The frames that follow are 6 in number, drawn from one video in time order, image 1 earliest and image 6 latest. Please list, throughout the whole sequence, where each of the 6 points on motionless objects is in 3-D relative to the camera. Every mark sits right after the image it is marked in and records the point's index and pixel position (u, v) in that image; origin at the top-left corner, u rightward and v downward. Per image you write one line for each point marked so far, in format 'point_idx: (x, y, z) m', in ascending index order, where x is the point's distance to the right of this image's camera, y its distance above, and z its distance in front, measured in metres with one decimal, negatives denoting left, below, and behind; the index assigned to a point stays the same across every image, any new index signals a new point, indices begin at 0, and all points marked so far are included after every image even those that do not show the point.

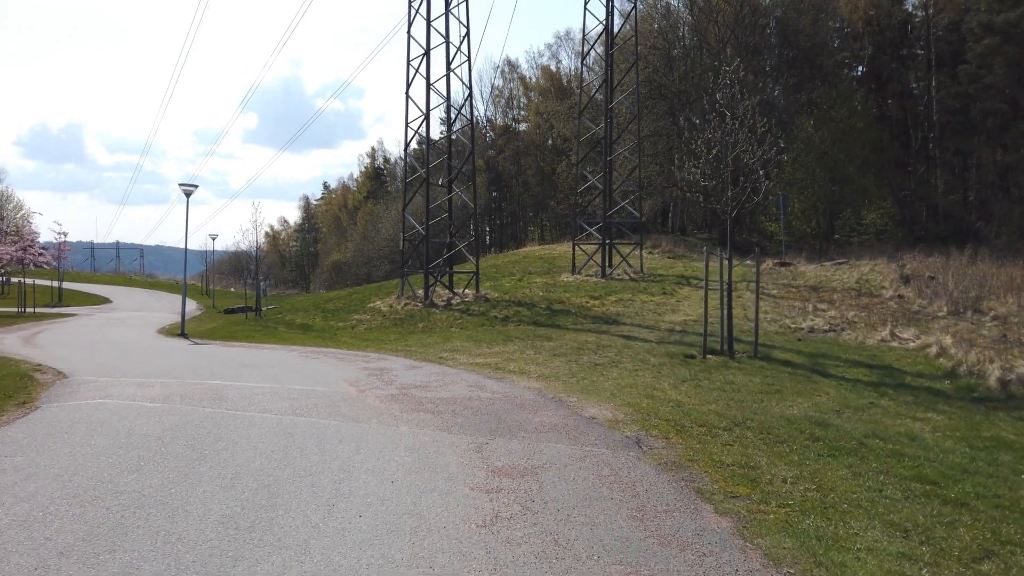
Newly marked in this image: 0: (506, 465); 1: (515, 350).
0: (0.0, -1.3, +5.8) m
1: (+0.1, -1.2, +14.6) m
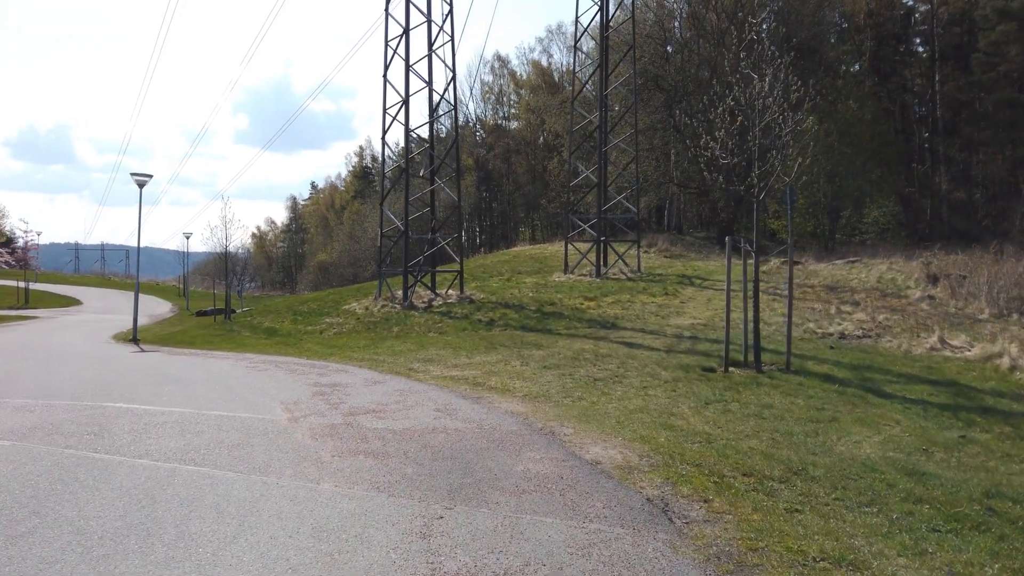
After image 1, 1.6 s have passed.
0: (-0.2, -1.3, +3.6) m
1: (-0.2, -1.2, +12.3) m
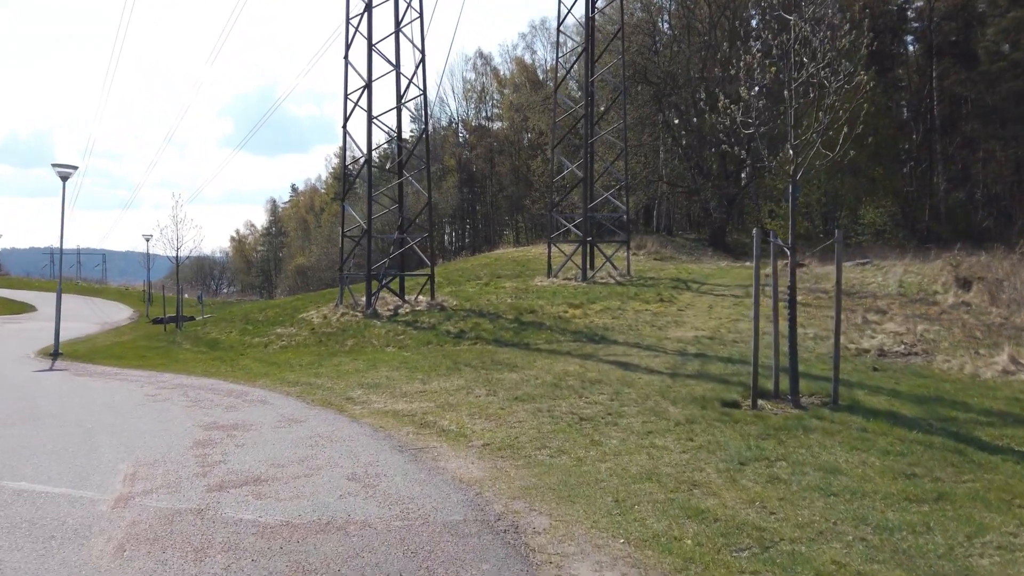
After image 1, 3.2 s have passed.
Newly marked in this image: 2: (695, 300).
0: (-0.5, -1.4, +1.0) m
1: (-0.6, -1.3, +9.7) m
2: (+4.5, -0.3, +19.2) m
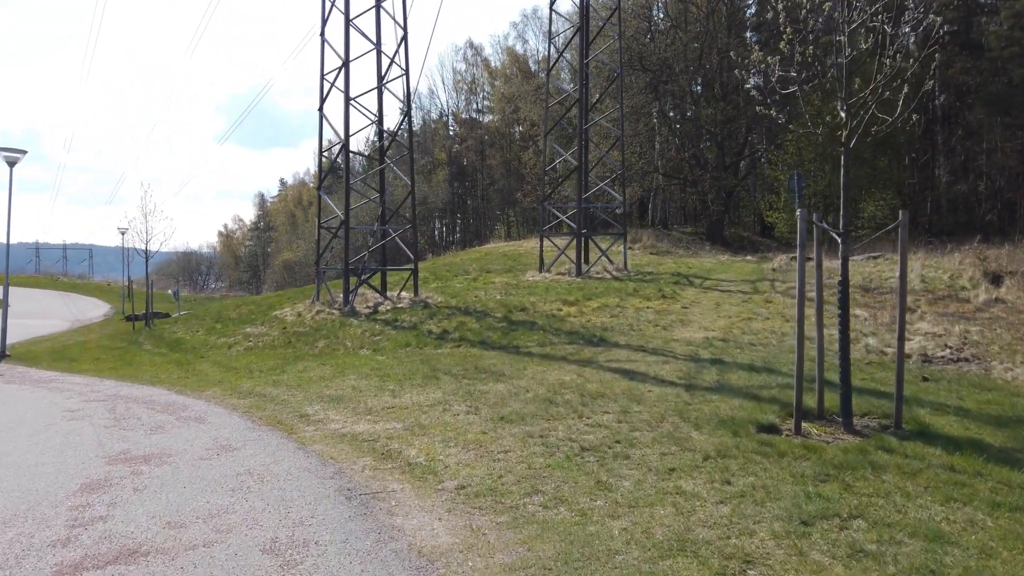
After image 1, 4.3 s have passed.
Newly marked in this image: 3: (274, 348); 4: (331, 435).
0: (-0.6, -1.4, -0.6) m
1: (-0.8, -1.2, +8.2) m
2: (+4.3, -0.2, +17.7) m
3: (-4.7, -1.2, +15.4) m
4: (-1.7, -1.4, +7.3) m
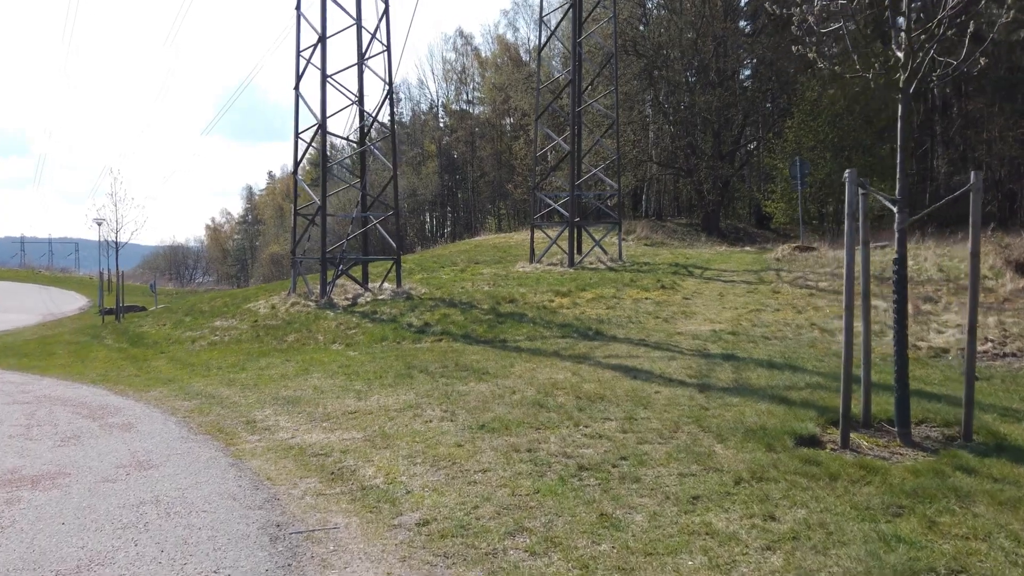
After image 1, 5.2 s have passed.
0: (-0.6, -1.3, -1.8) m
1: (-0.9, -1.1, +6.9) m
2: (+4.0, 0.0, +16.5) m
3: (-4.9, -1.0, +14.1) m
4: (-1.9, -1.2, +6.1) m
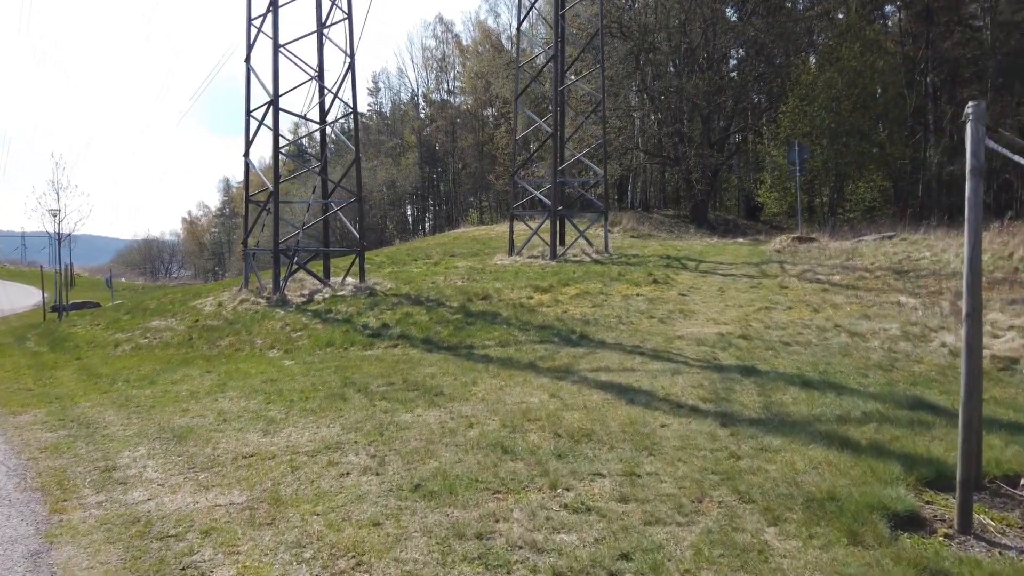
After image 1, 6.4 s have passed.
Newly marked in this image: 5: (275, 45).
0: (-0.7, -1.3, -3.7) m
1: (-1.2, -1.1, +5.1) m
2: (+3.5, +0.1, +14.7) m
3: (-5.4, -0.9, +12.2) m
4: (-2.1, -1.2, +4.2) m
5: (-5.1, +5.3, +16.6) m
